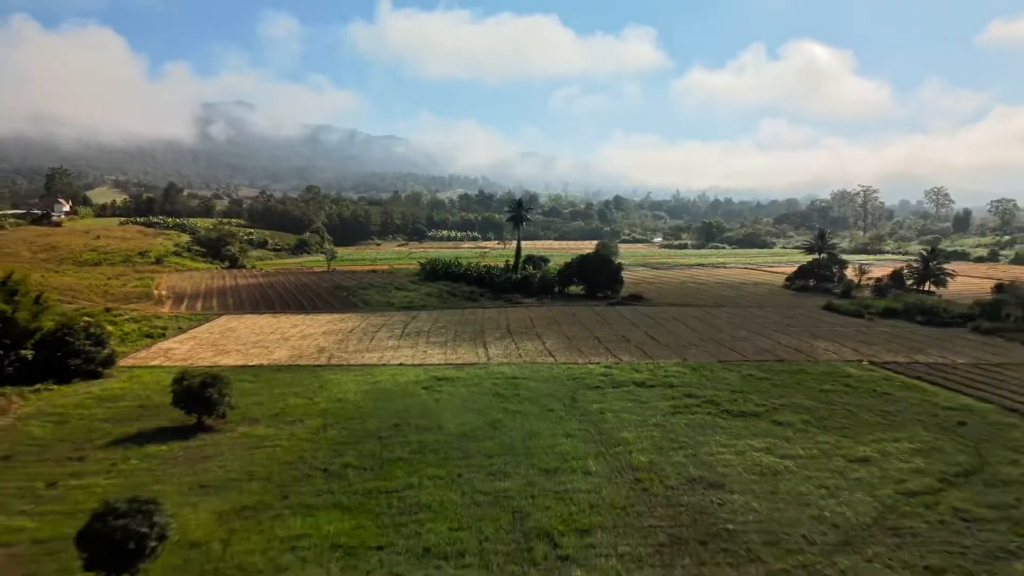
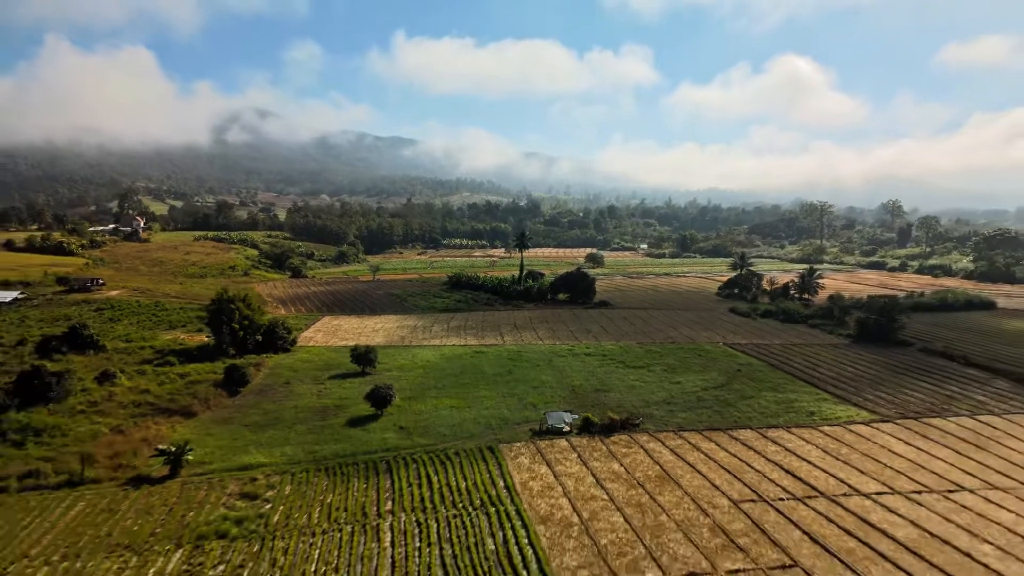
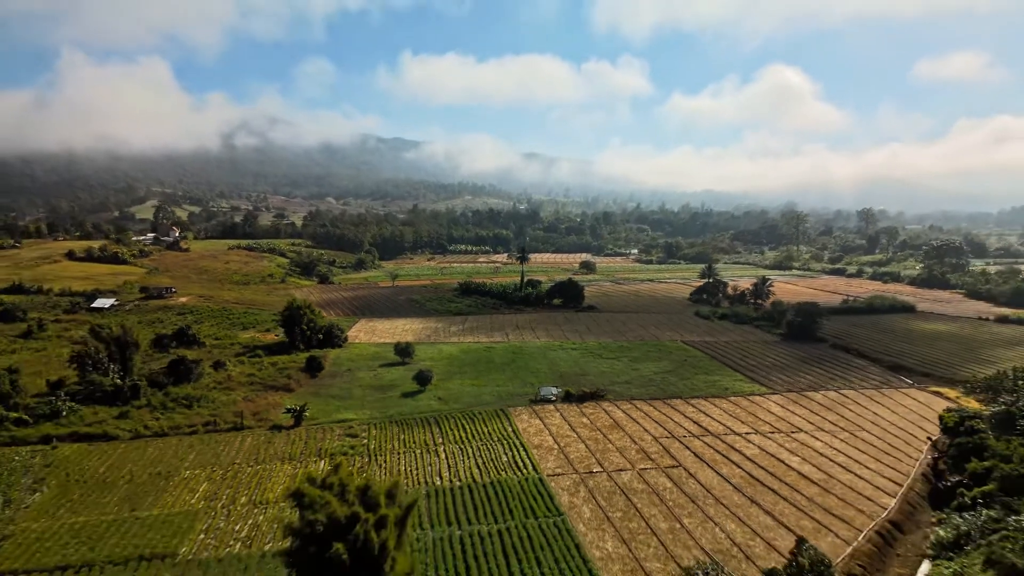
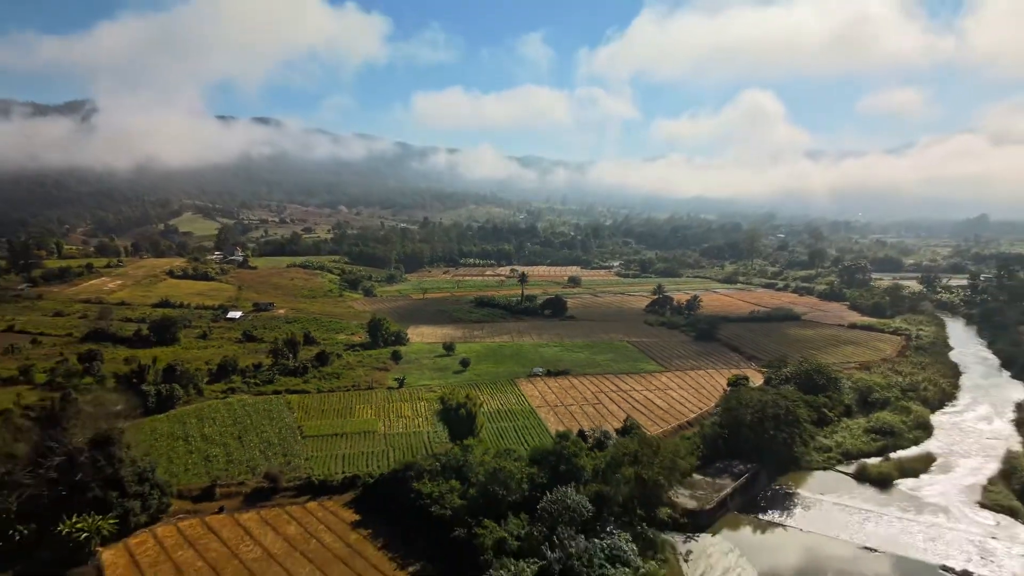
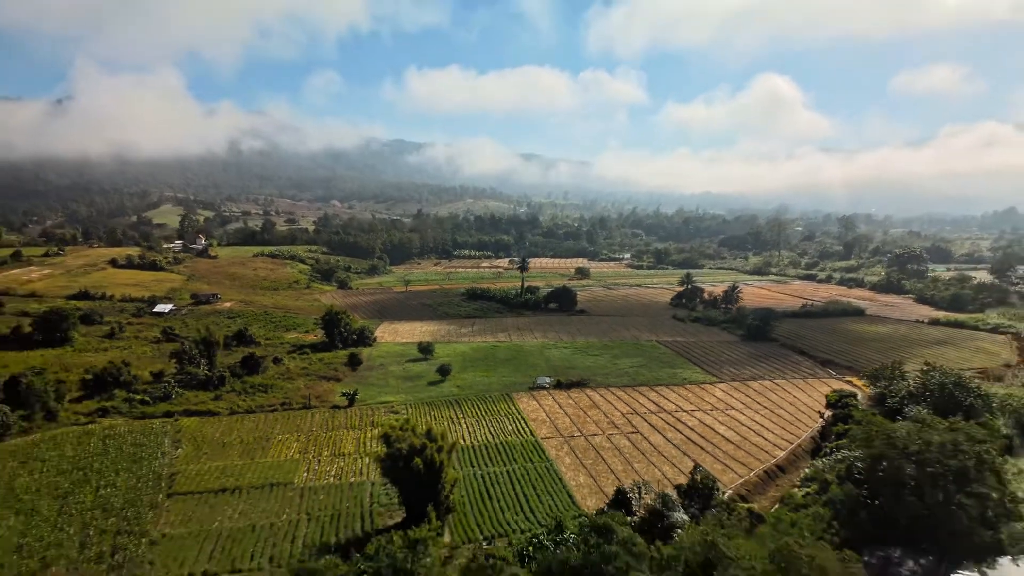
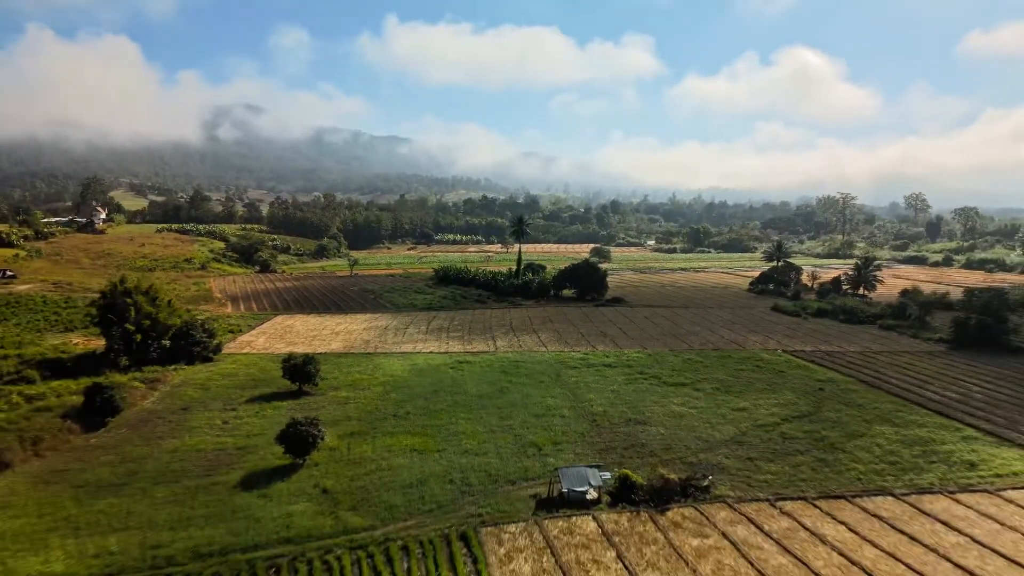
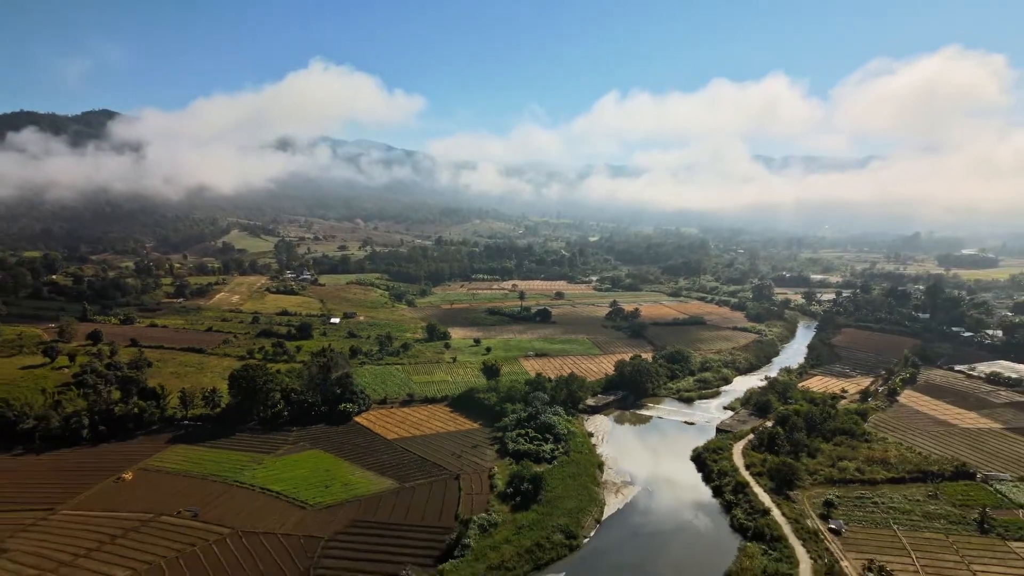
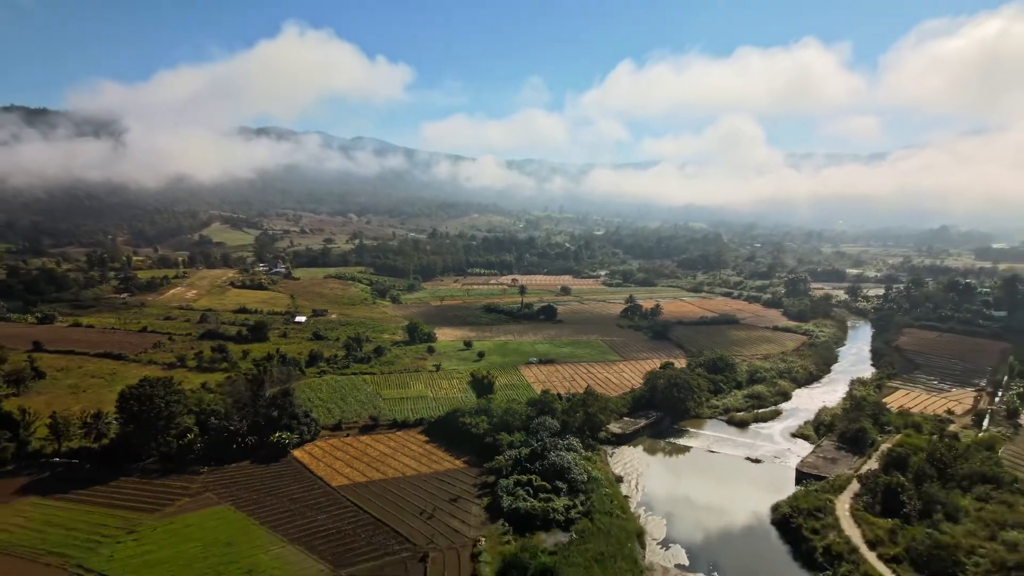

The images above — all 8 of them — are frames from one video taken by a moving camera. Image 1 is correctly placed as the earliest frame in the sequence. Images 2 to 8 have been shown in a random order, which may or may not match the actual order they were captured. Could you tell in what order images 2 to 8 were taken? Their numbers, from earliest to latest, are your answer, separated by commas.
6, 2, 3, 5, 4, 8, 7
